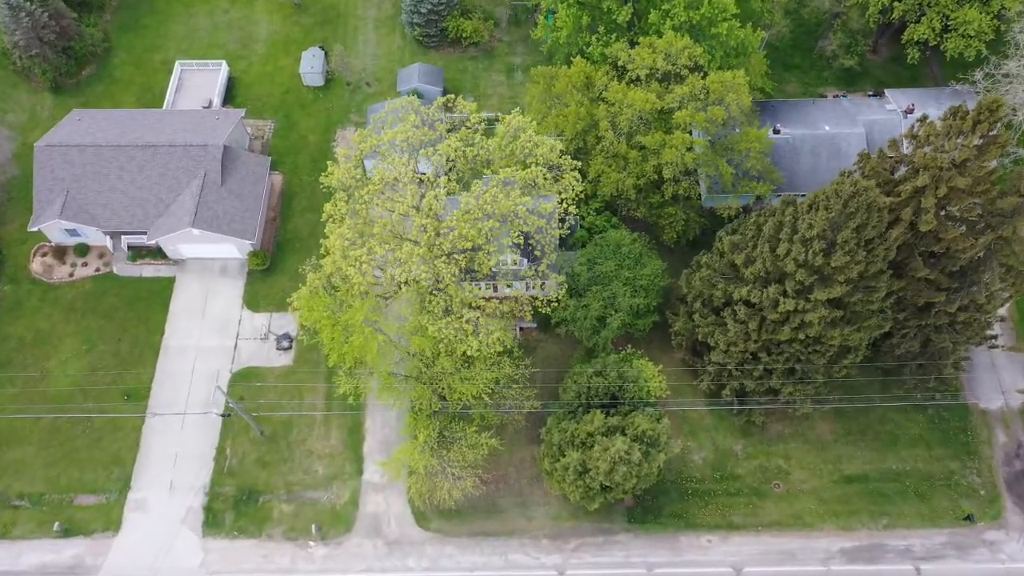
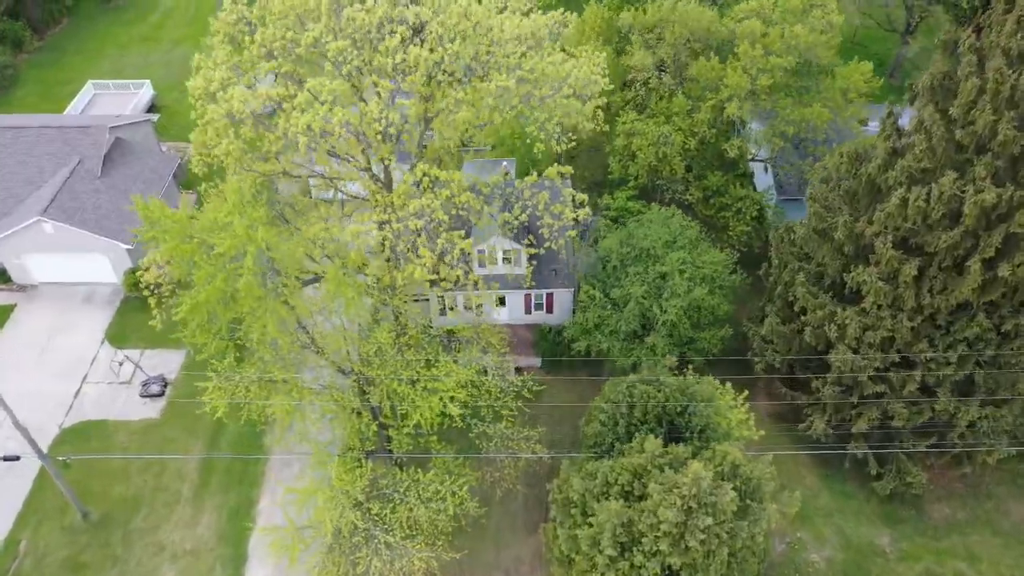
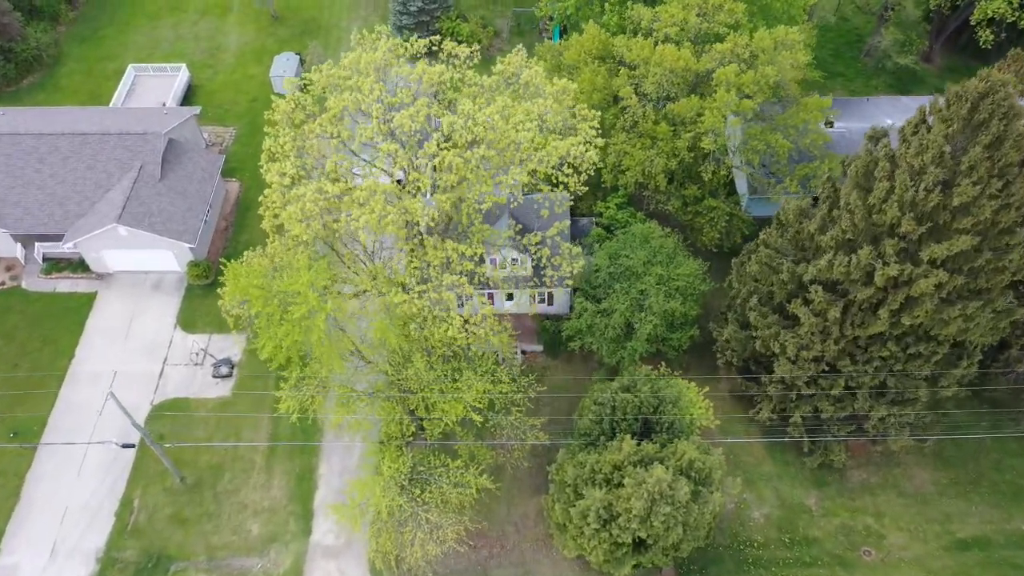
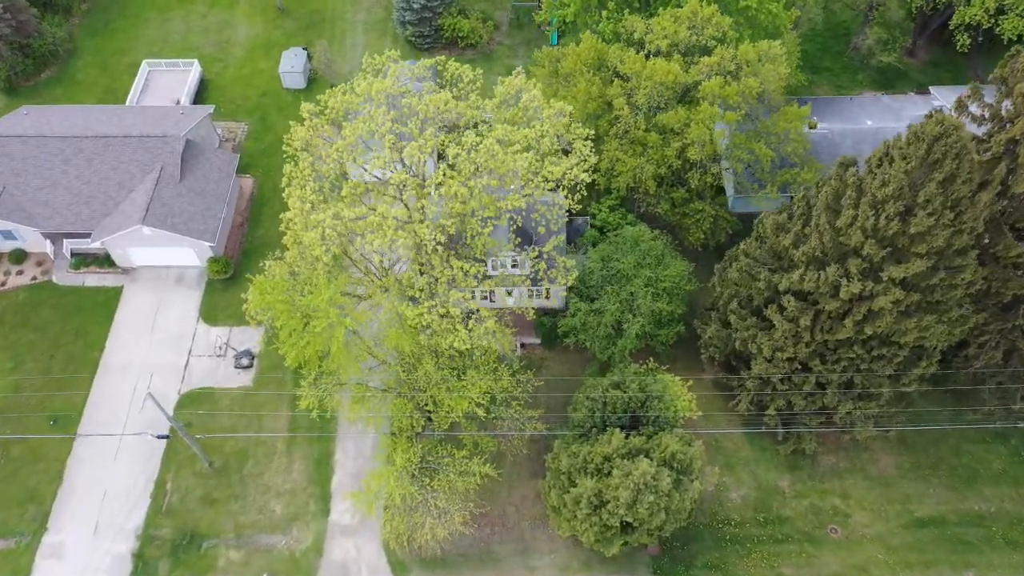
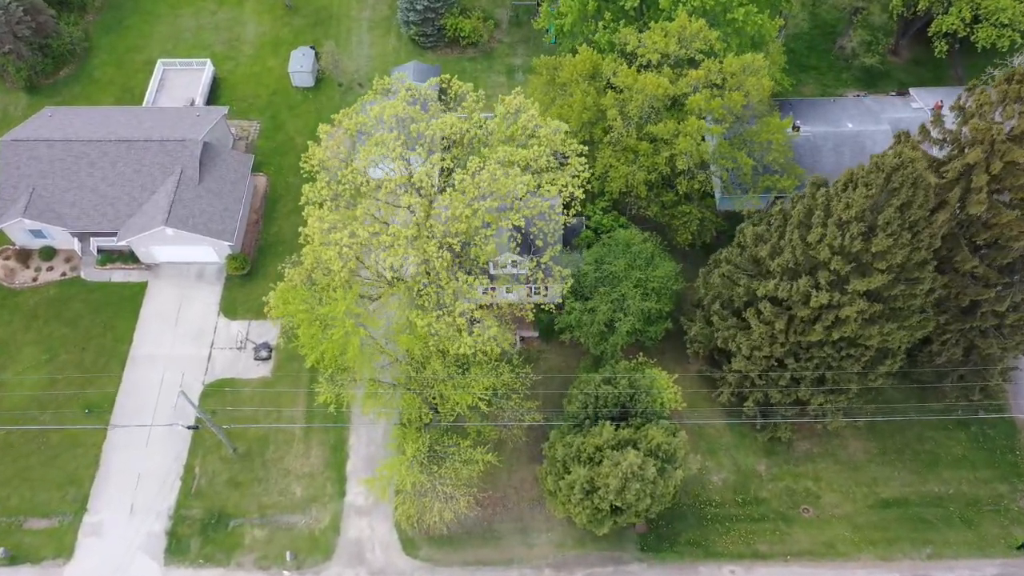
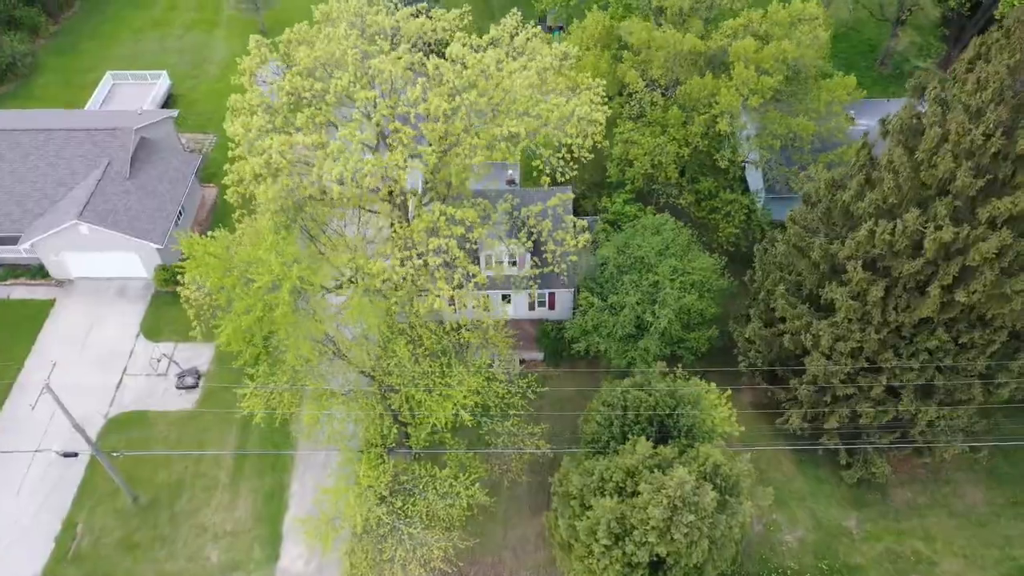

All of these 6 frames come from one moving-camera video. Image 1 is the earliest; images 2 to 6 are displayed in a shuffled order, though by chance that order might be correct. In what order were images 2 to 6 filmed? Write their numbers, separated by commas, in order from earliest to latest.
5, 4, 3, 6, 2
